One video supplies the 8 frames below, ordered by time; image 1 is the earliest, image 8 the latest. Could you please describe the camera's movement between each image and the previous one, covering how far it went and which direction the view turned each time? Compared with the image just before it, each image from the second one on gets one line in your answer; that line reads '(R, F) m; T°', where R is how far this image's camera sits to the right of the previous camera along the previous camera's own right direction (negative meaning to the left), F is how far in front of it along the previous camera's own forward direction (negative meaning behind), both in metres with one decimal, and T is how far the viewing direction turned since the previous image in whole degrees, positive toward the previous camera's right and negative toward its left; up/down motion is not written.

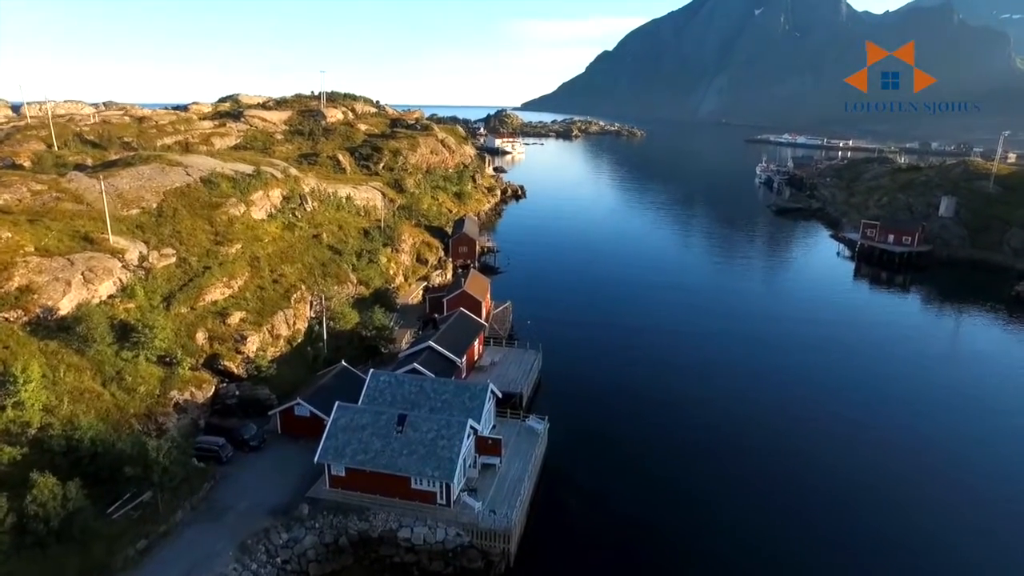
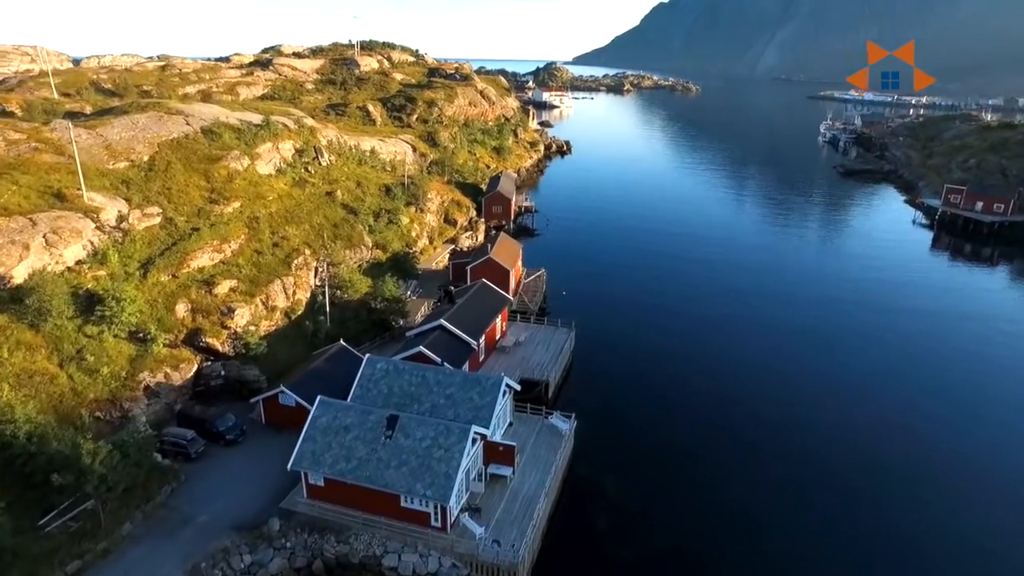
(+1.1, +5.8) m; -4°
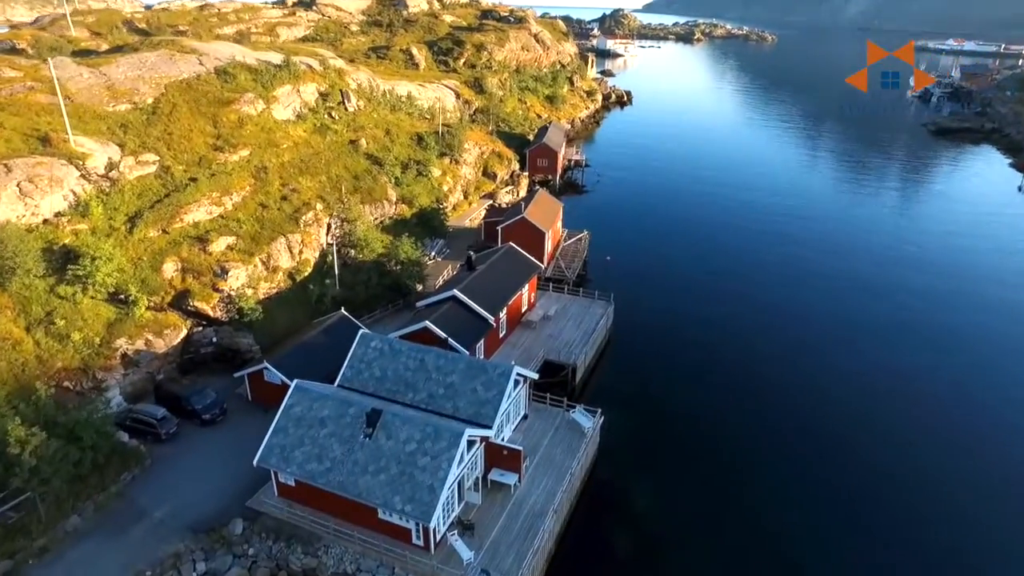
(+1.5, +4.6) m; -5°
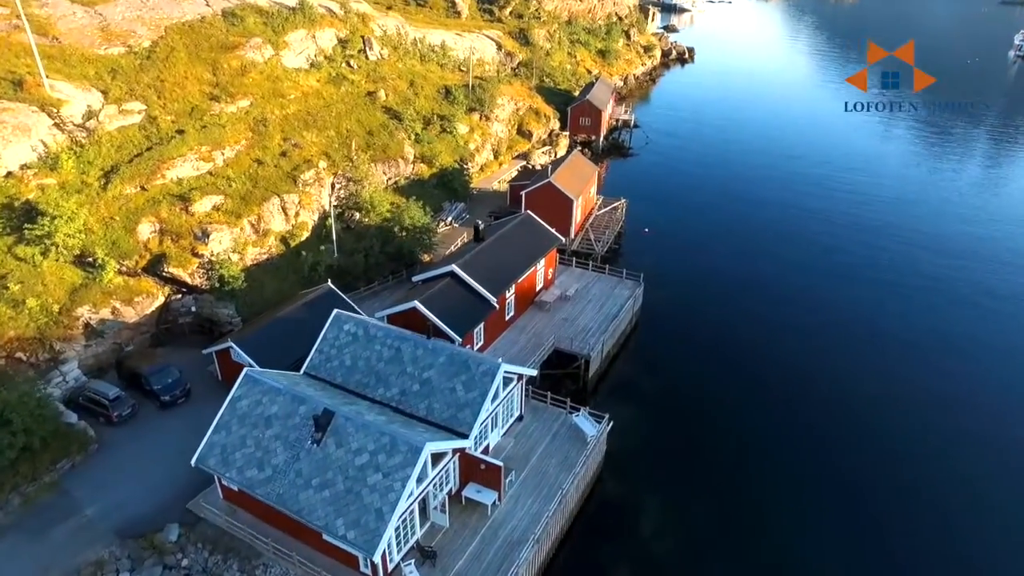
(+1.9, +3.9) m; -5°
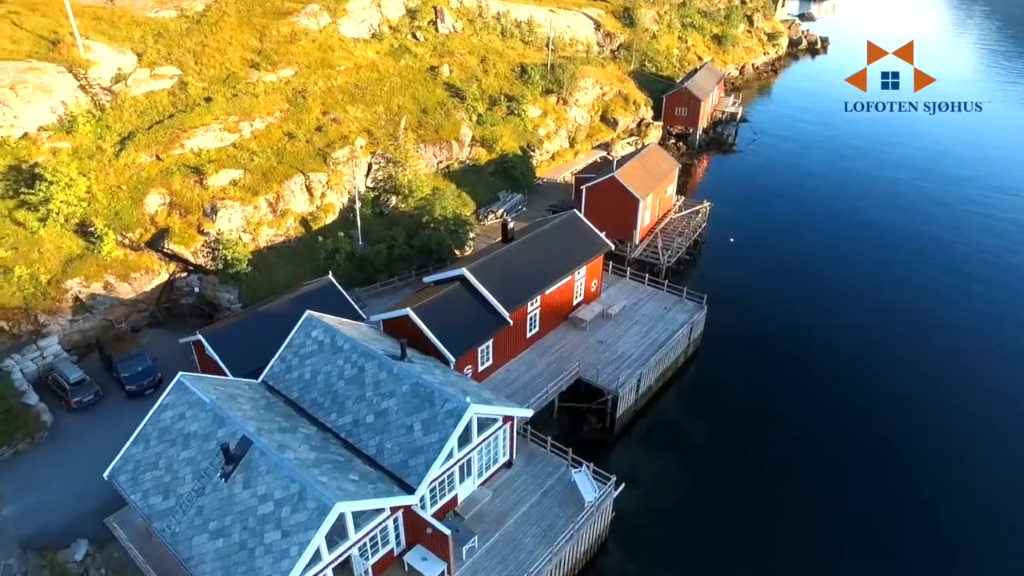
(+3.0, +4.3) m; -9°
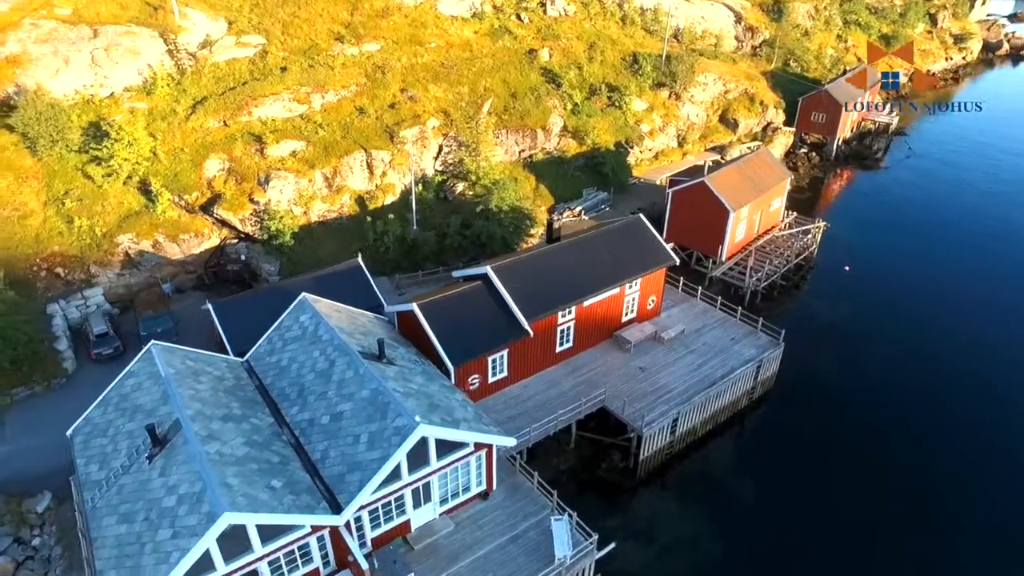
(+3.2, +2.8) m; -12°
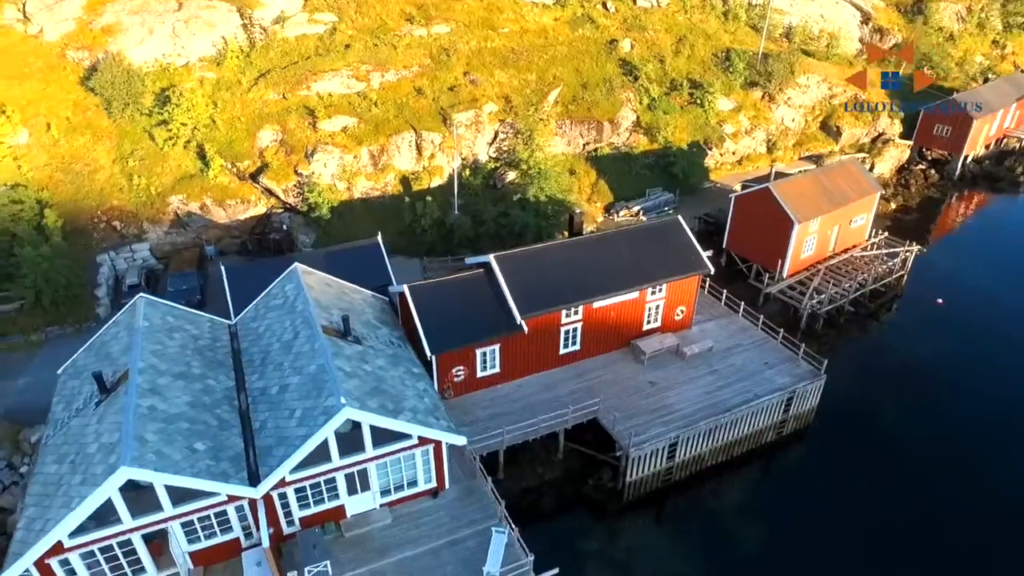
(+3.3, +1.4) m; -10°
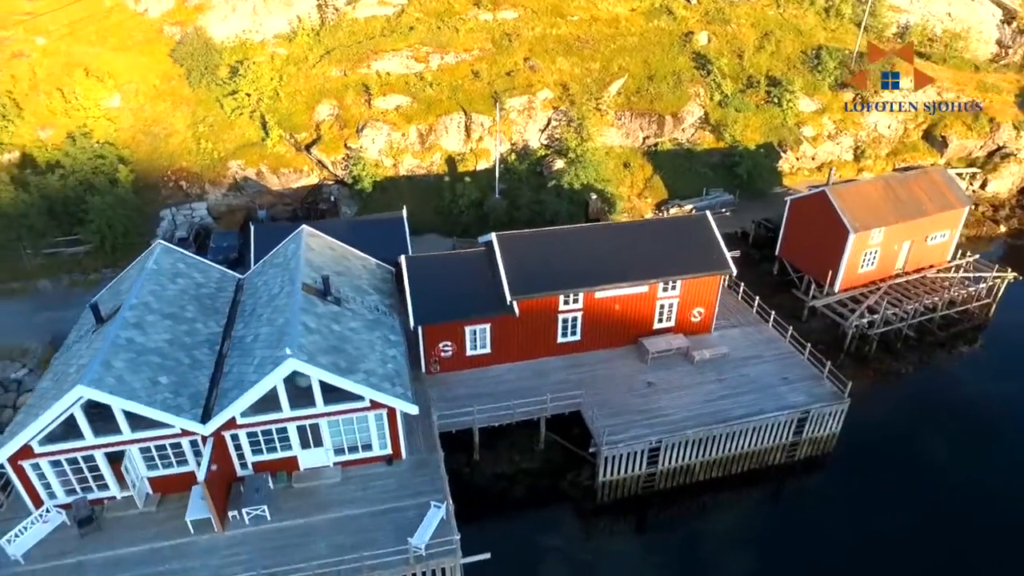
(+3.1, +0.5) m; -9°
